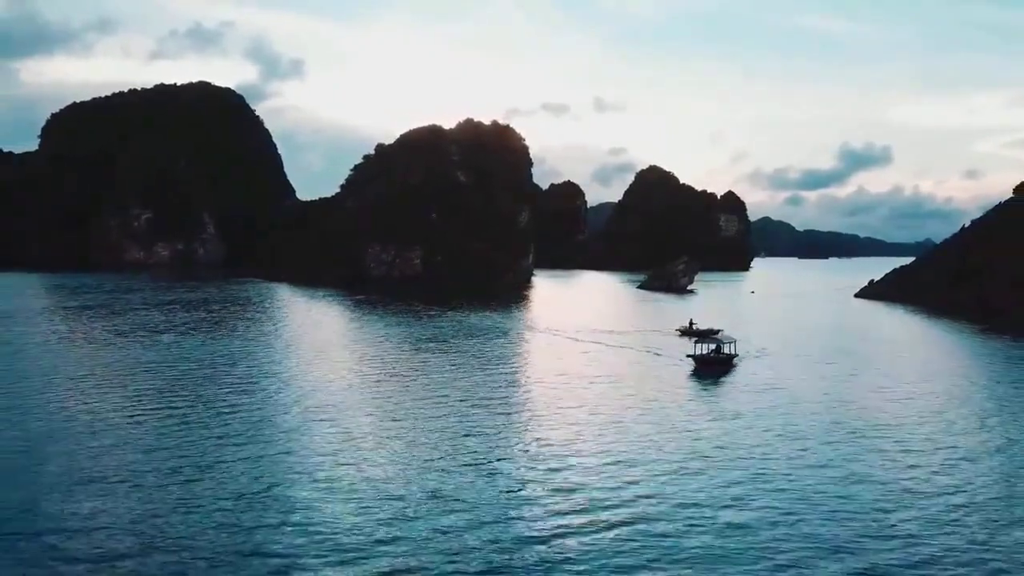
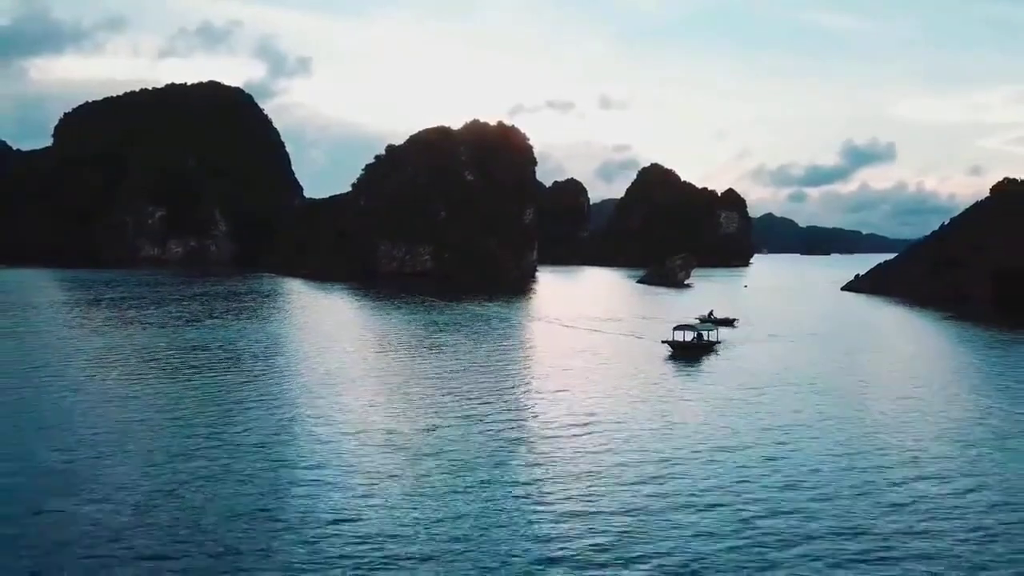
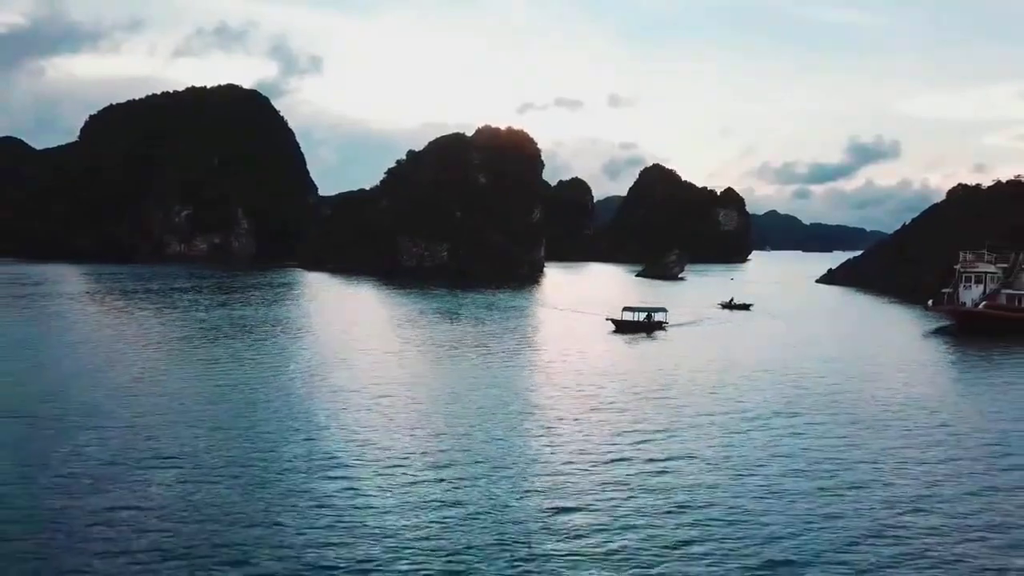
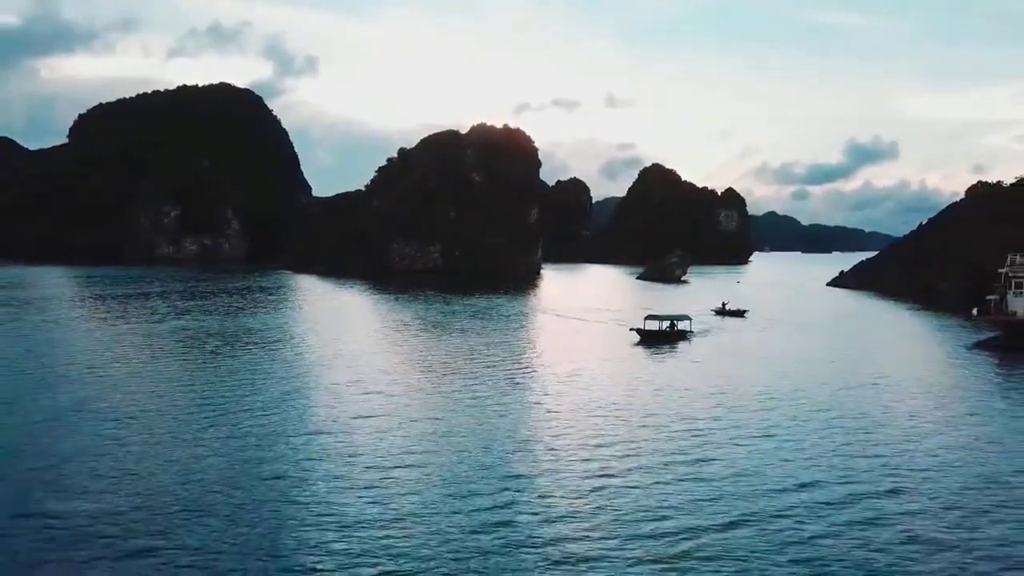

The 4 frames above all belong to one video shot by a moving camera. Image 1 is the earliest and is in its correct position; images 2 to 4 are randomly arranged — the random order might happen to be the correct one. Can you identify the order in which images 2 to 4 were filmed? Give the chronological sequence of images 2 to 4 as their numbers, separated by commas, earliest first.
2, 4, 3
